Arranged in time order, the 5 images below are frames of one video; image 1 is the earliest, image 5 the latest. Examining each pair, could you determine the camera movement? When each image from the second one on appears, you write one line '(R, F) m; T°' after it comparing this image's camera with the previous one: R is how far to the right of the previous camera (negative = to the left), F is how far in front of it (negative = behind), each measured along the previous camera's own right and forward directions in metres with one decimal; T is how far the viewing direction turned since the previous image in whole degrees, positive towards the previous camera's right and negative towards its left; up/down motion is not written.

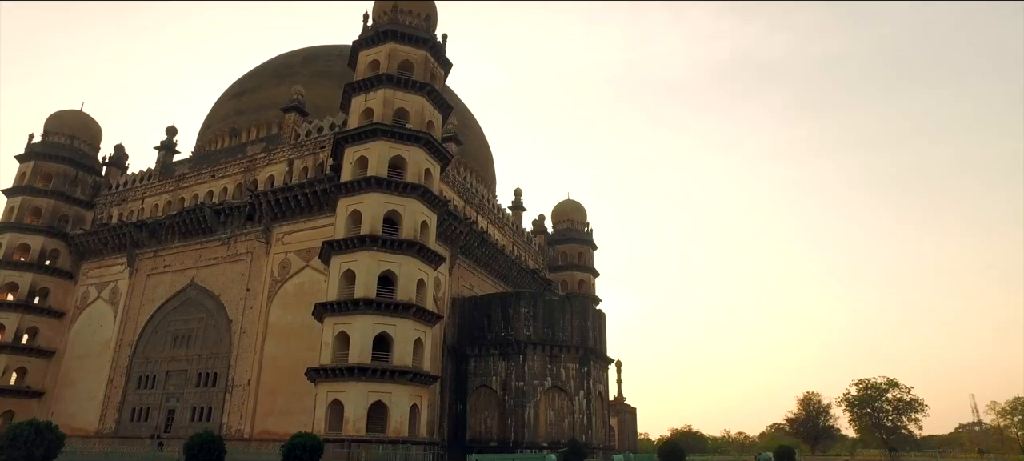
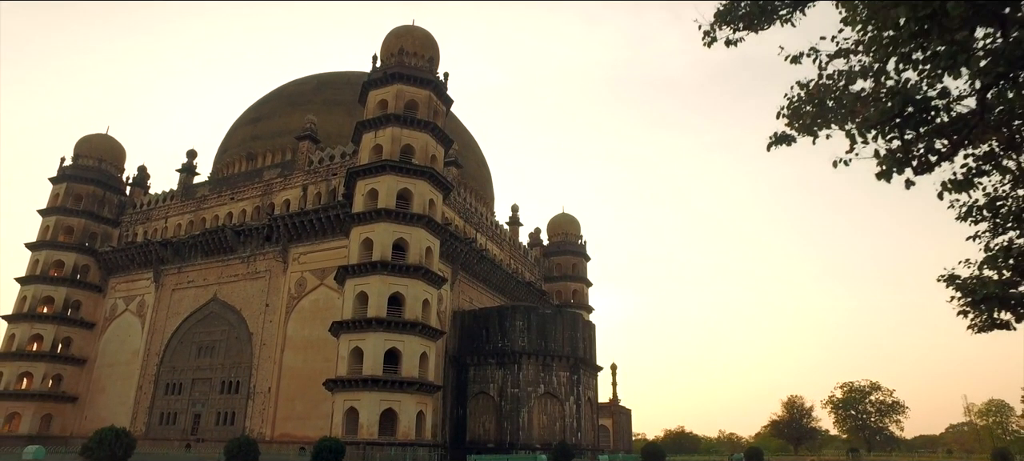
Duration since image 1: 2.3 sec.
(+0.2, -2.2) m; 0°
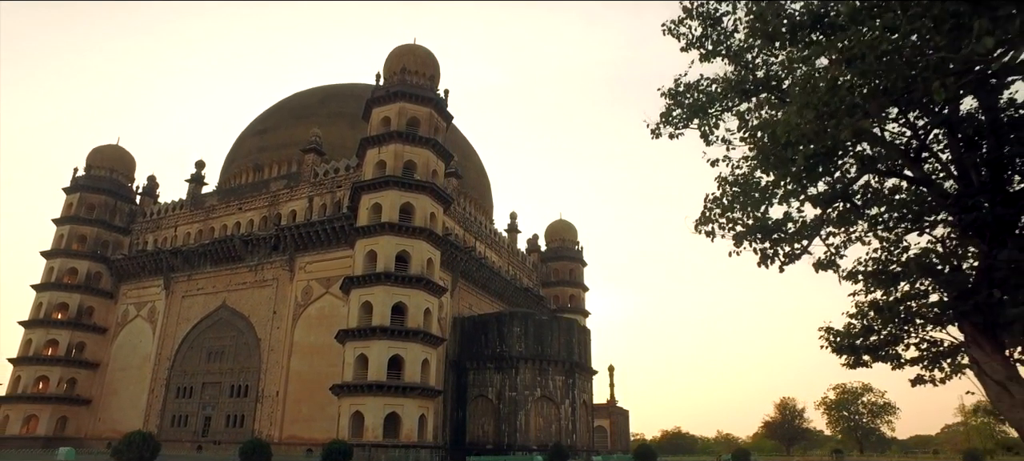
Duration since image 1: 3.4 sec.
(+0.1, -1.1) m; 0°
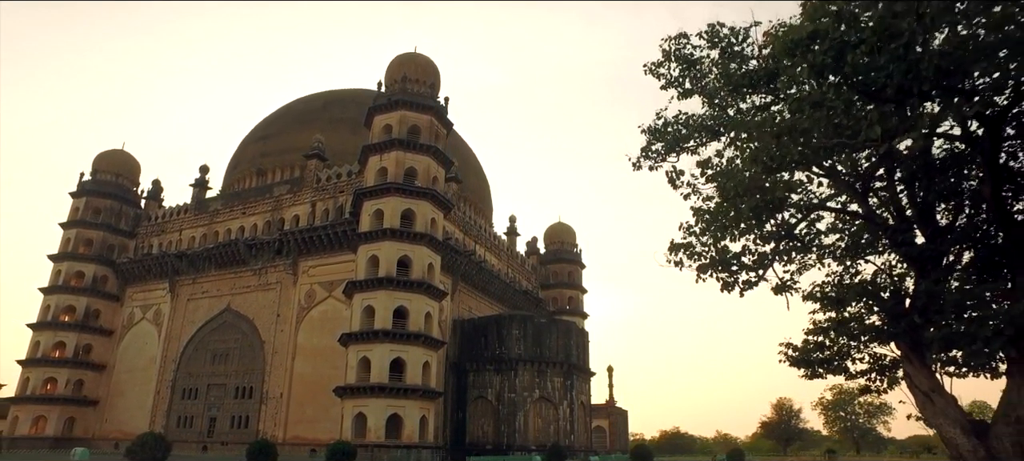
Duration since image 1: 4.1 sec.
(0.0, -0.5) m; 0°
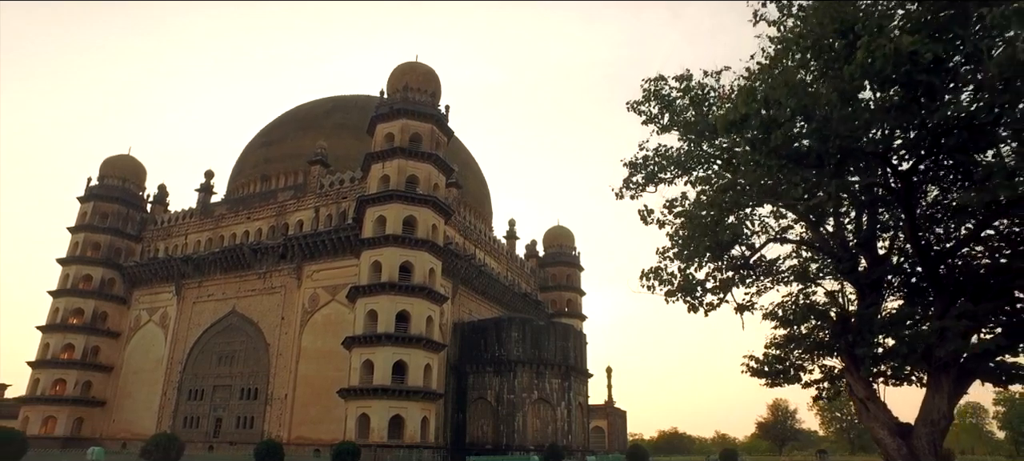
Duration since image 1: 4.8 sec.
(0.0, -0.6) m; 0°
